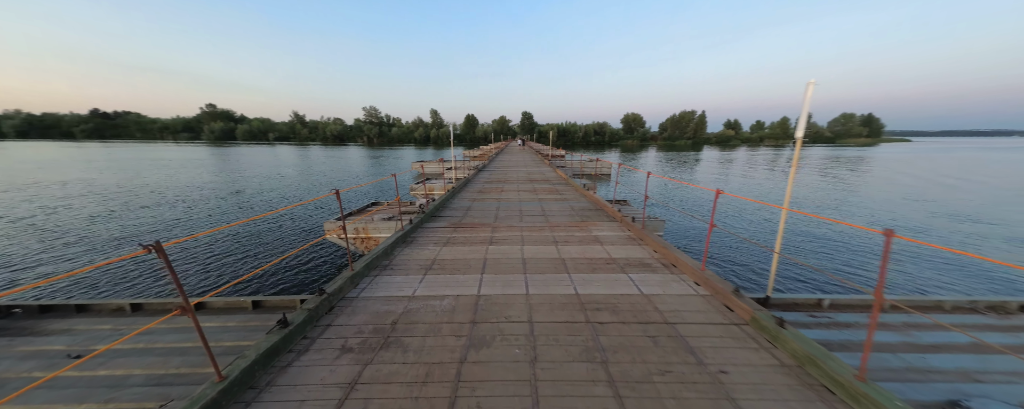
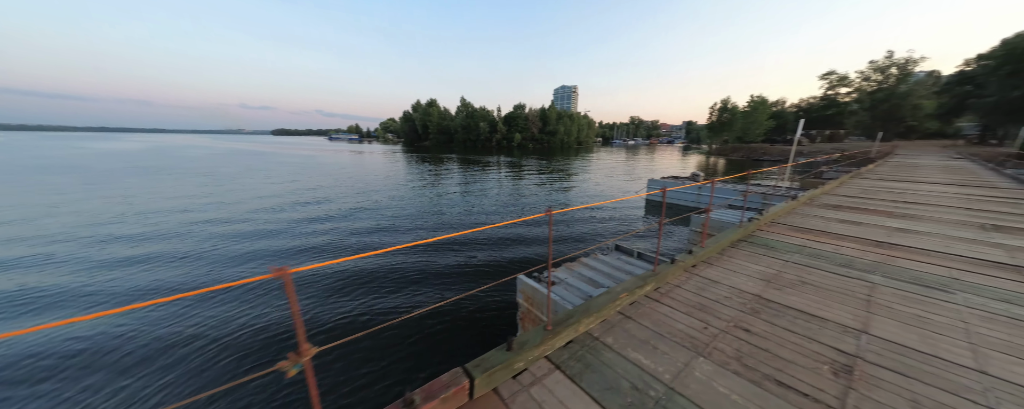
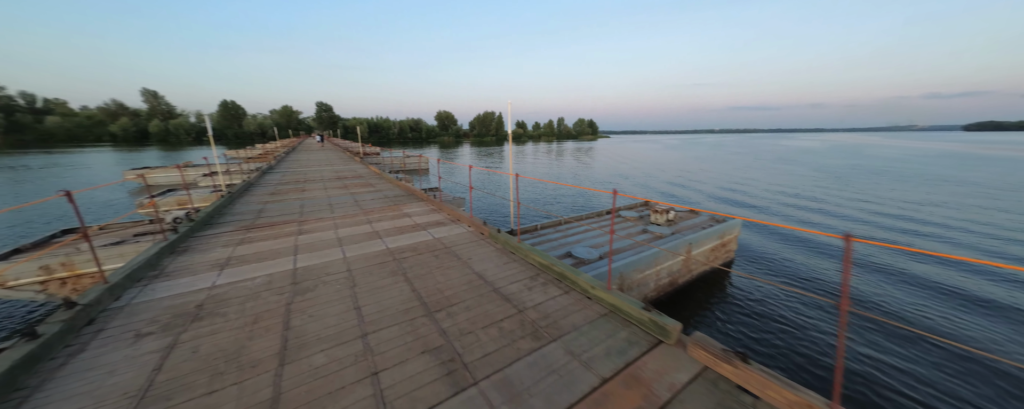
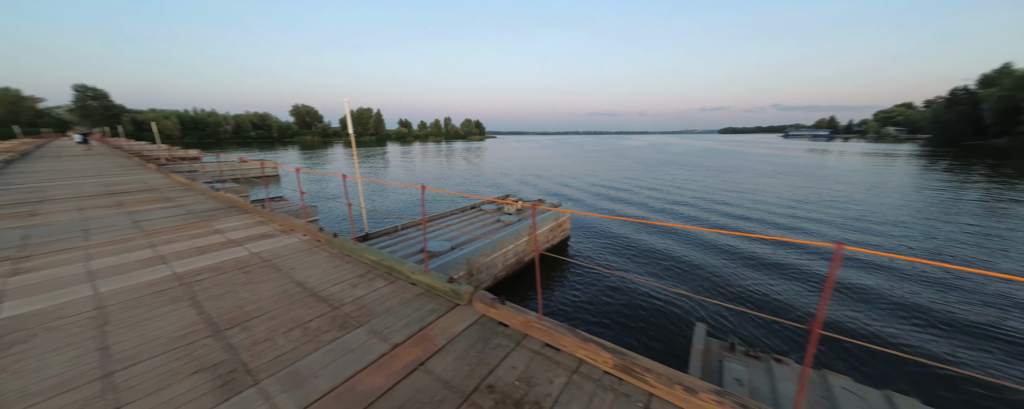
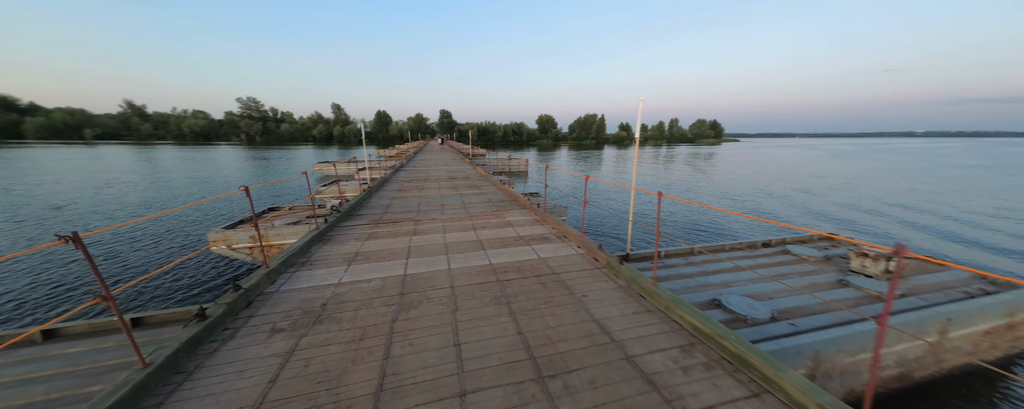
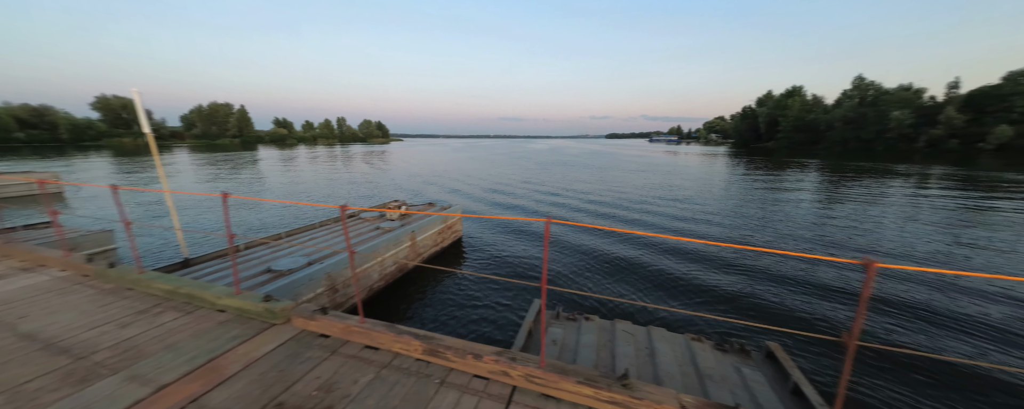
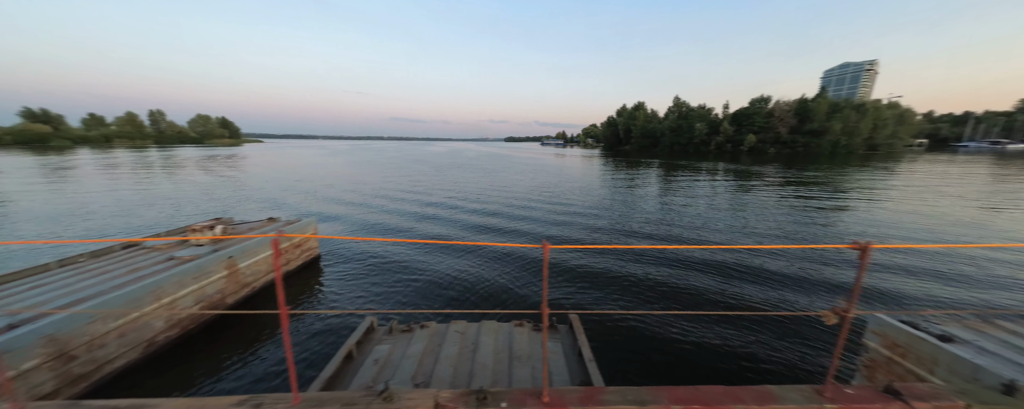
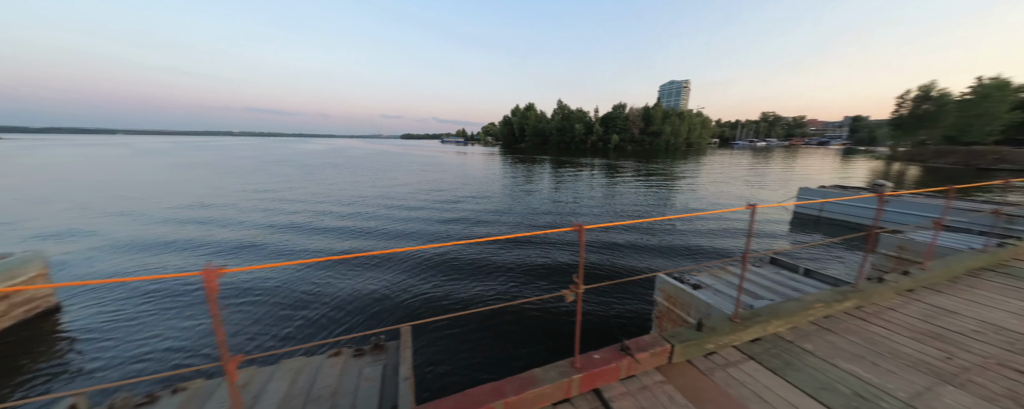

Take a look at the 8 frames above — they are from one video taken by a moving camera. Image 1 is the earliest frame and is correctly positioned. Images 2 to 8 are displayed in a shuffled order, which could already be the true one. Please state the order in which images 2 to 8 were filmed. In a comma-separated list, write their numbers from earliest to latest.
5, 3, 4, 6, 7, 8, 2
